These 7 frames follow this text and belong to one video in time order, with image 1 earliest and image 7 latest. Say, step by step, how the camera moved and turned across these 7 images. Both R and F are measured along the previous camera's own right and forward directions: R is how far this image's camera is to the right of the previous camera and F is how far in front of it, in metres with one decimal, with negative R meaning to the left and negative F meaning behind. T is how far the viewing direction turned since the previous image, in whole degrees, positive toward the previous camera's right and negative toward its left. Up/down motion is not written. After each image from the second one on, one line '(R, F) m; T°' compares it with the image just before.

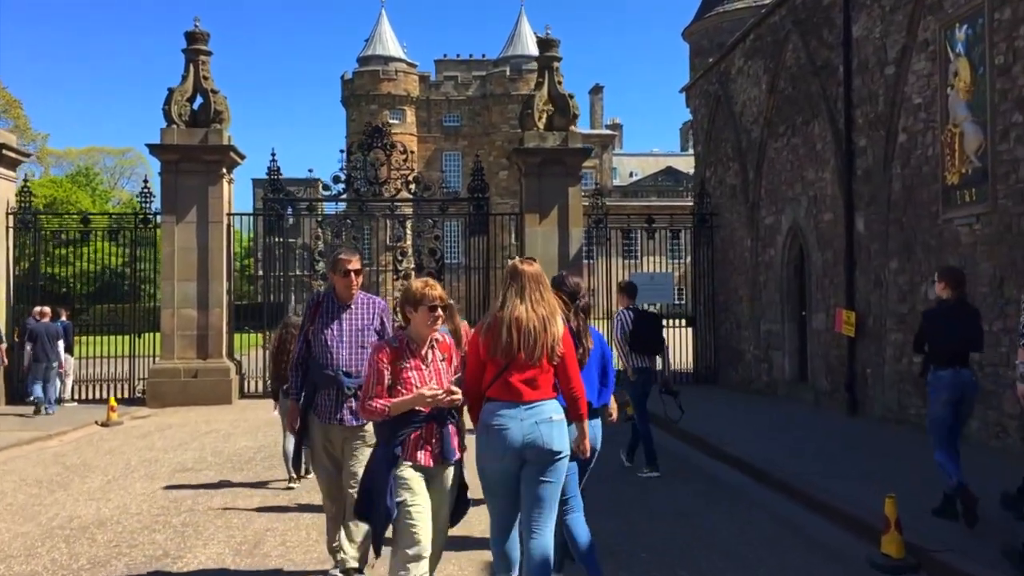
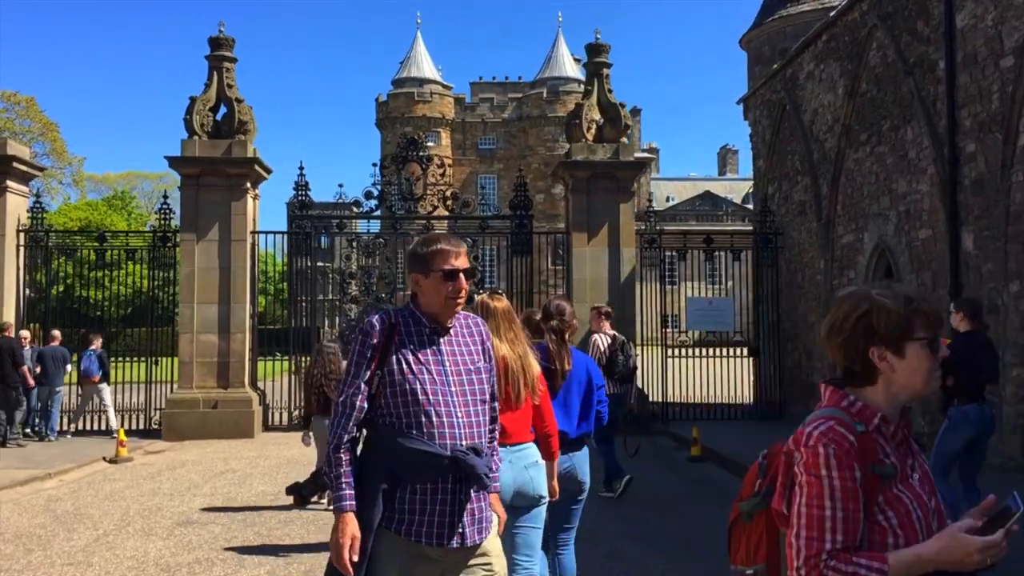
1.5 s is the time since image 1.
(-0.2, +1.2) m; -2°
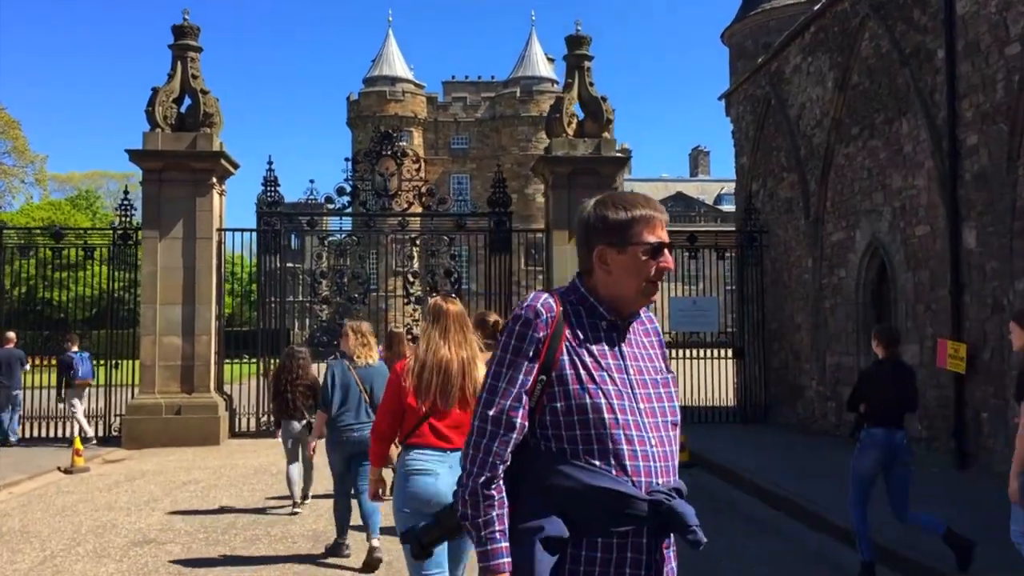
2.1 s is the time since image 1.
(-0.1, +0.5) m; +2°
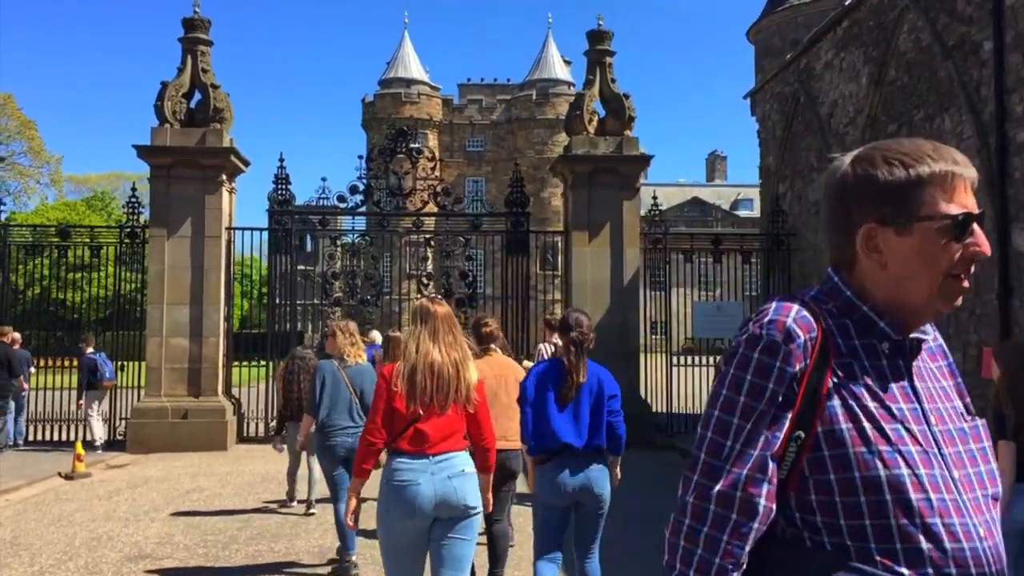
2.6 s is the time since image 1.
(-0.1, +0.4) m; -1°
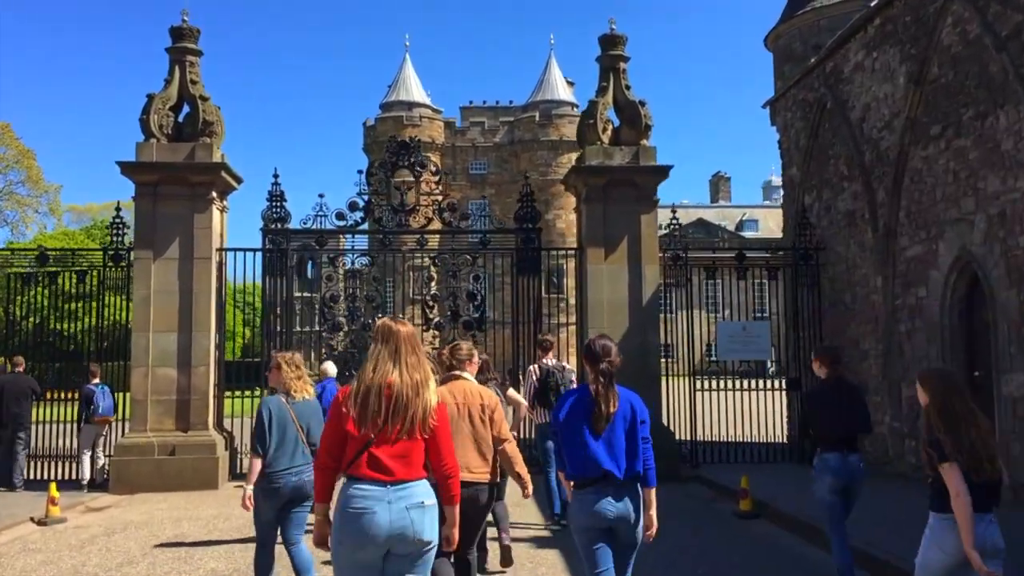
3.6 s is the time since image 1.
(-0.1, +0.8) m; 0°
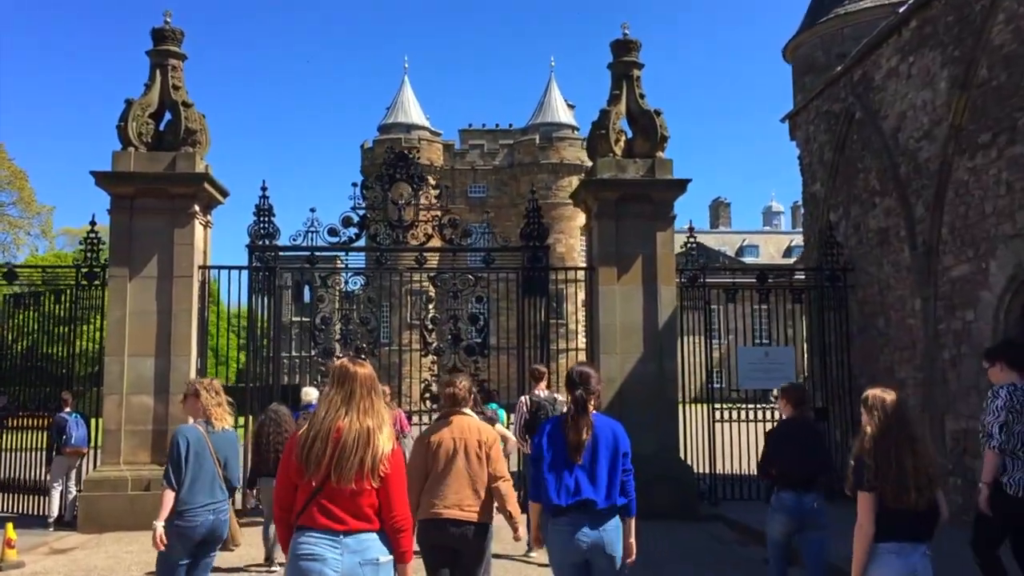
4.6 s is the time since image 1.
(-0.1, +0.9) m; 0°
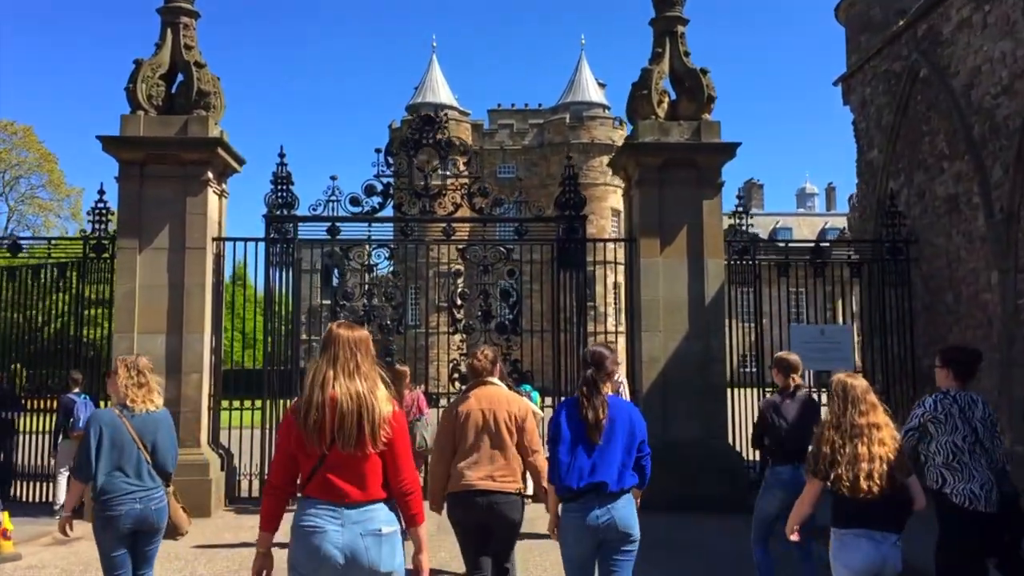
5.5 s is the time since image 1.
(-0.1, +0.8) m; -2°
